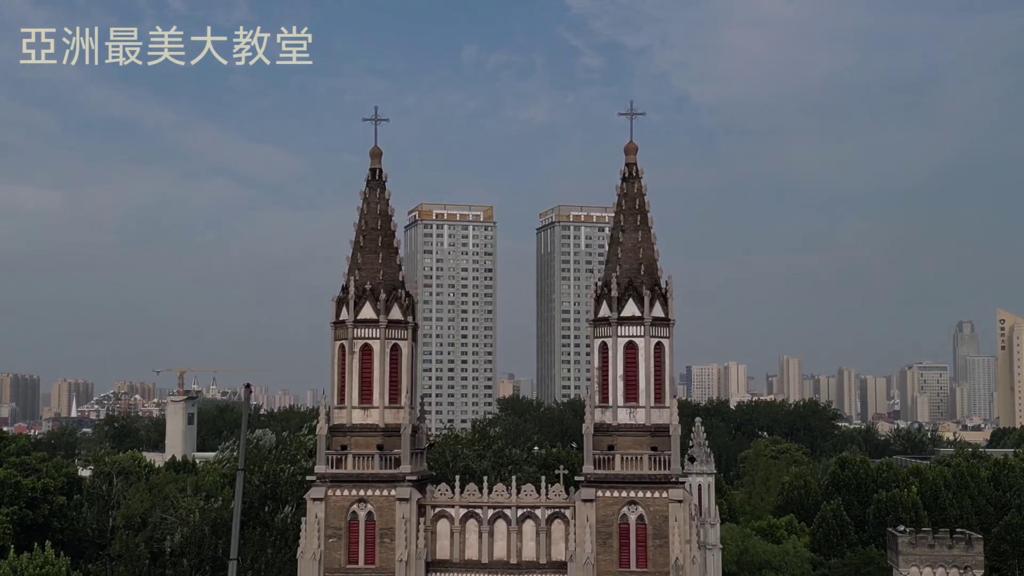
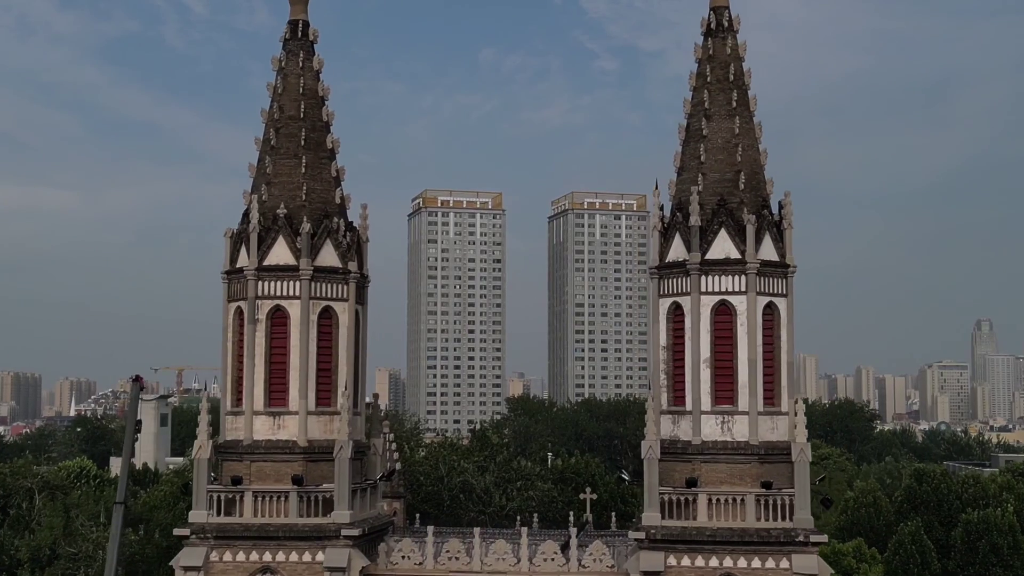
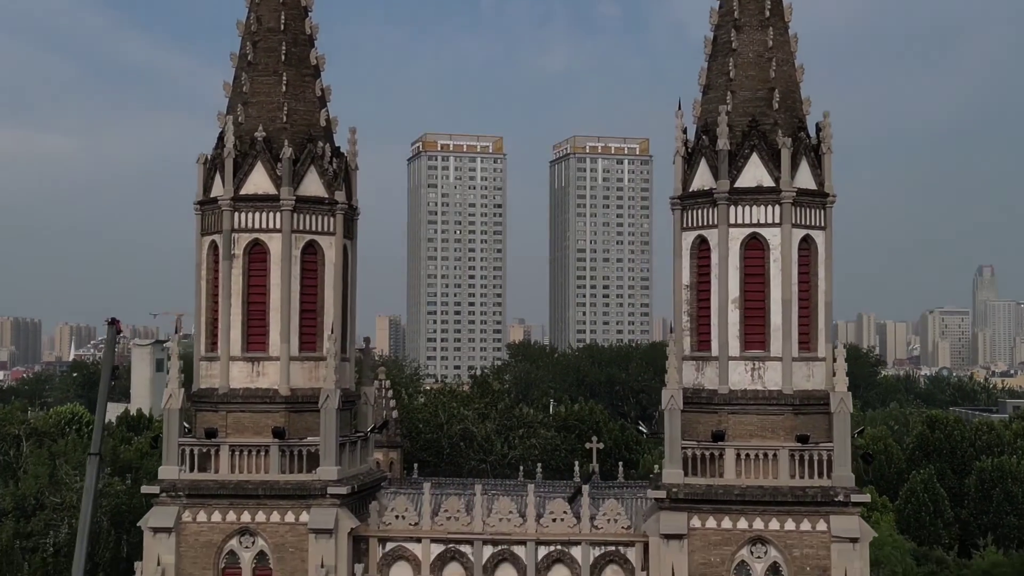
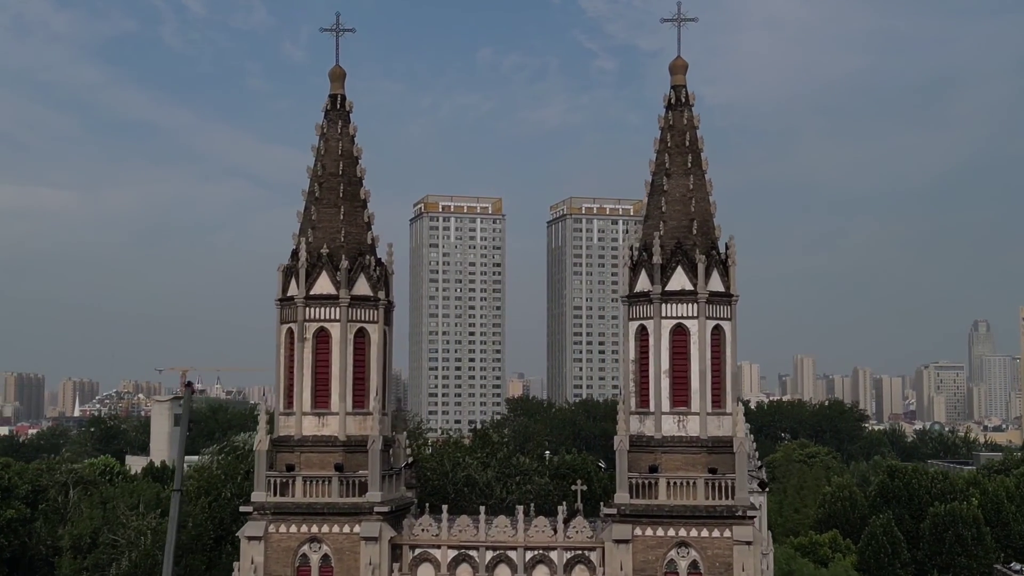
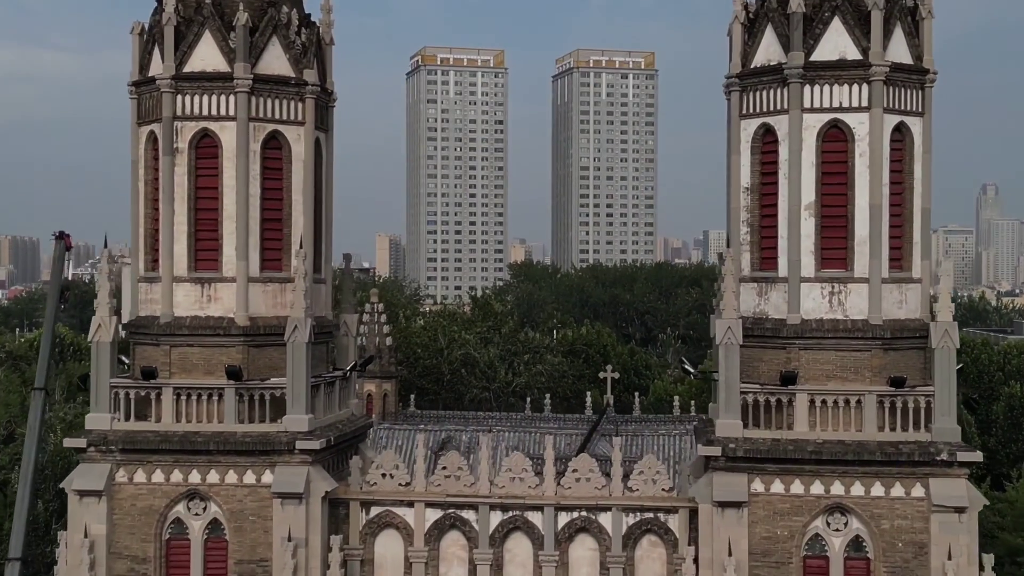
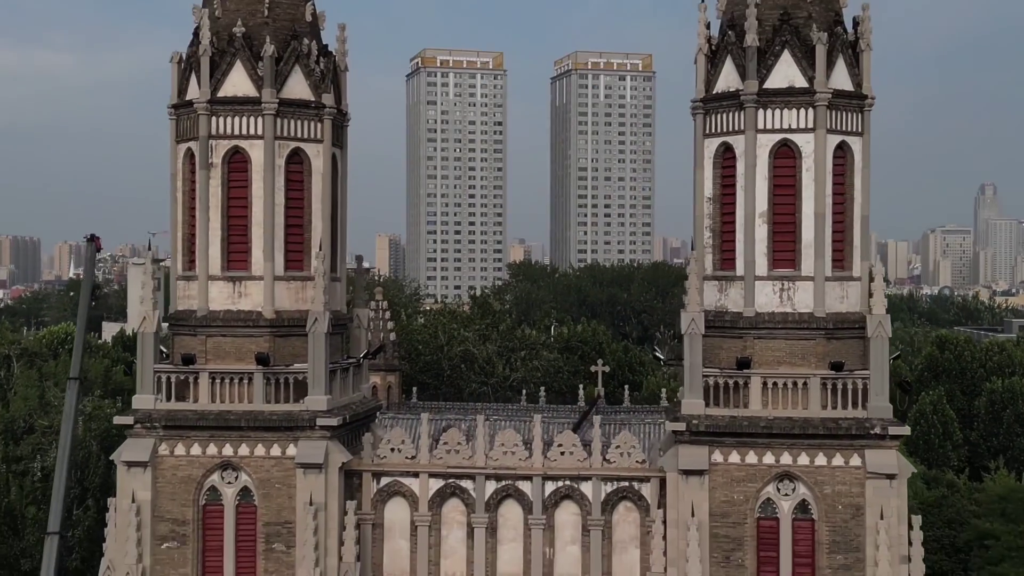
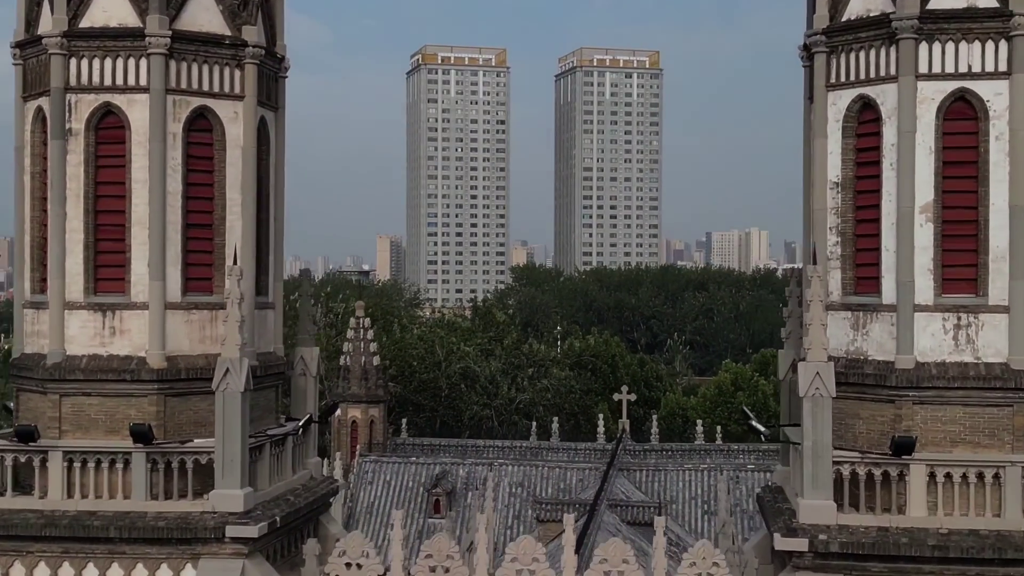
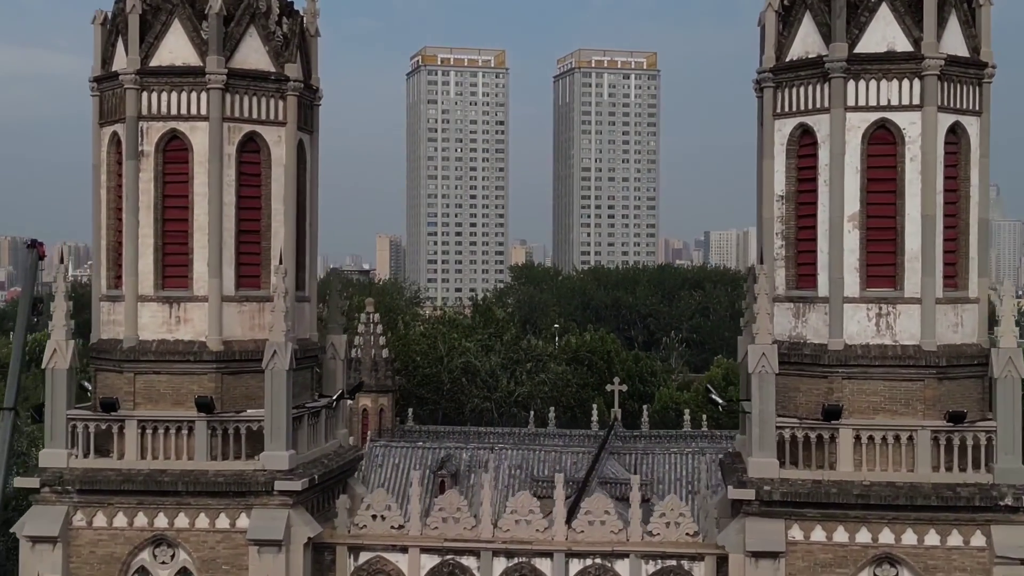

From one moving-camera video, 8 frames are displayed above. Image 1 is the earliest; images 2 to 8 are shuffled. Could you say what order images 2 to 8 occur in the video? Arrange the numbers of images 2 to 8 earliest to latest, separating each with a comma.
4, 2, 3, 6, 5, 8, 7
